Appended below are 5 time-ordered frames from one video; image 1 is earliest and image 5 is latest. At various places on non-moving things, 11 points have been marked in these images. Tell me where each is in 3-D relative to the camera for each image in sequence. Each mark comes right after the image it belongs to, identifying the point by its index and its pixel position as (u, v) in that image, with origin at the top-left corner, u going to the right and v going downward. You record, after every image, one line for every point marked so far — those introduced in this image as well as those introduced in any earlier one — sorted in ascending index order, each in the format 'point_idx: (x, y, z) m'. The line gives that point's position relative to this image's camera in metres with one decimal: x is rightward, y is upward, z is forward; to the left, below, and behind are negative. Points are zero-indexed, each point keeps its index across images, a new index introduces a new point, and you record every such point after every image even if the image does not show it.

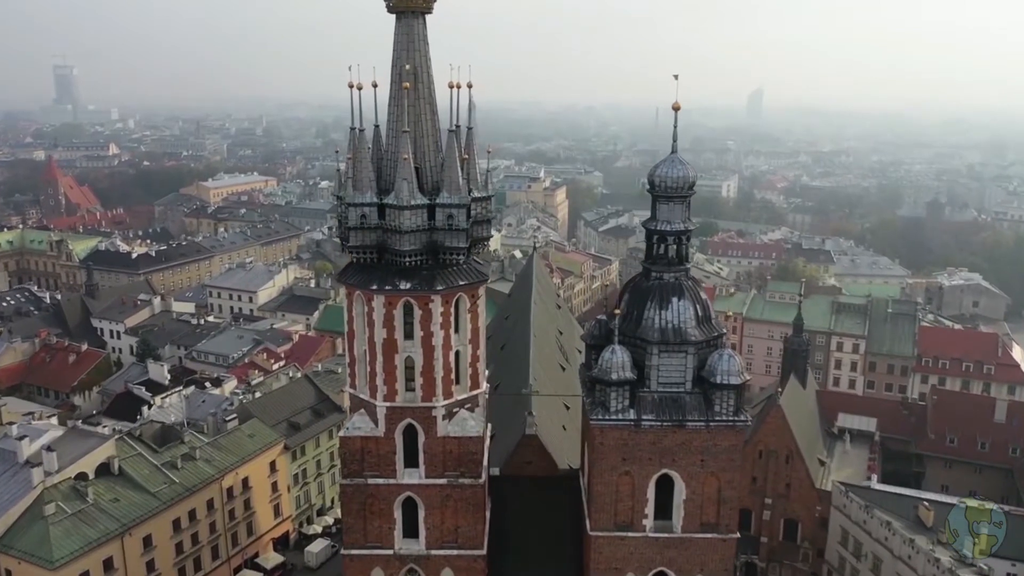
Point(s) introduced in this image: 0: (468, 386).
0: (-0.9, -1.9, +16.2) m
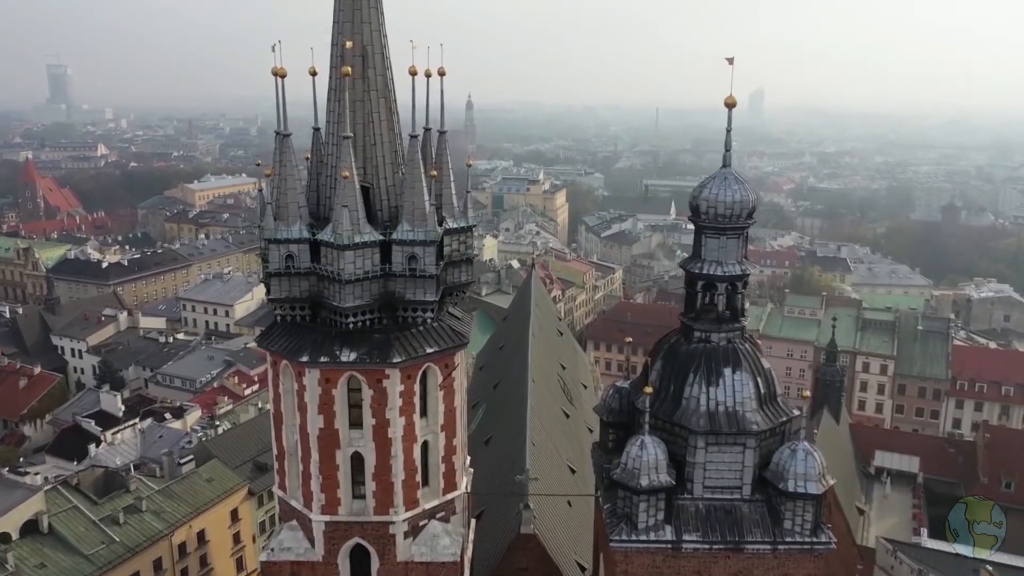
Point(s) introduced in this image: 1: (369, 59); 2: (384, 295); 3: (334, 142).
0: (-1.0, -2.8, +11.7) m
1: (-1.9, +3.0, +10.9) m
2: (-1.7, -0.1, +10.9) m
3: (-2.3, +1.9, +10.9) m
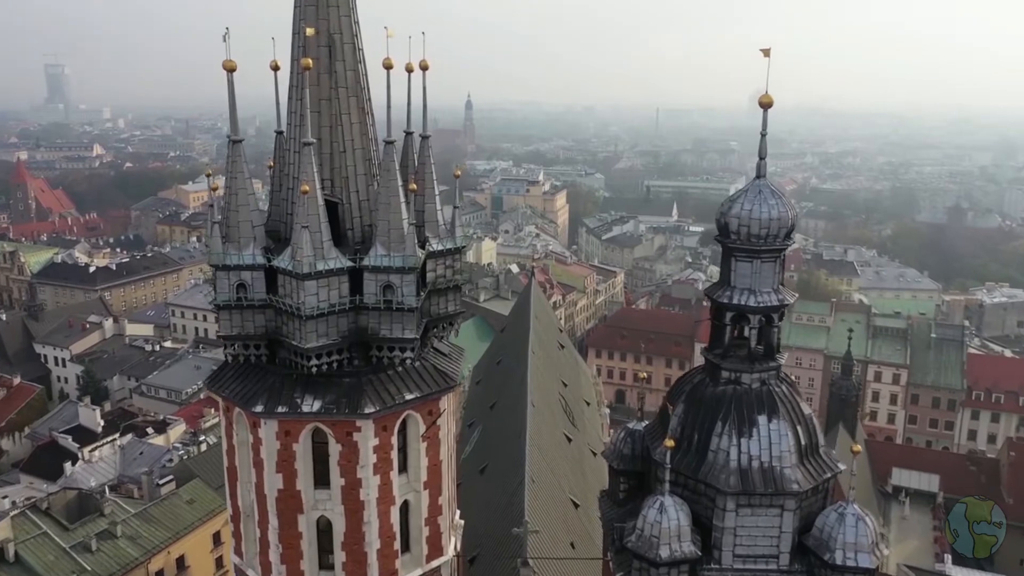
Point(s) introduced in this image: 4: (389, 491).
0: (-1.1, -3.2, +10.0) m
1: (-1.9, +2.6, +9.2) m
2: (-1.7, -0.5, +9.1) m
3: (-2.4, +1.5, +9.1) m
4: (-1.4, -2.3, +9.5) m
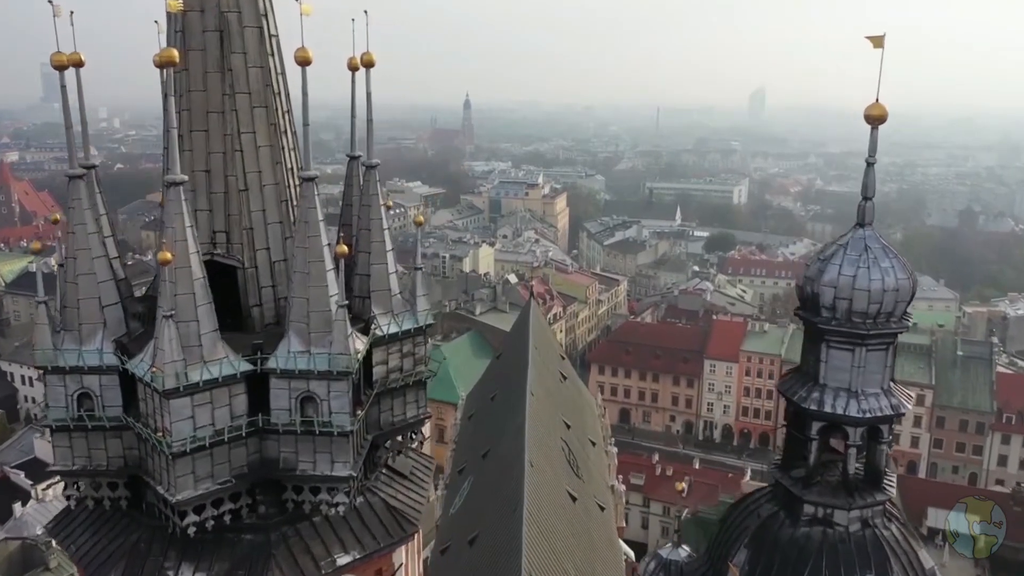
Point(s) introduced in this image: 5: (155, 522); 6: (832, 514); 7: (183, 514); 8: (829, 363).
0: (-1.2, -4.0, +6.9) m
1: (-2.0, +1.8, +6.0) m
2: (-1.8, -1.3, +6.0) m
3: (-2.5, +0.7, +6.0) m
4: (-1.5, -3.1, +6.3) m
5: (-2.6, -1.7, +6.1) m
6: (+2.6, -1.8, +6.8) m
7: (-2.3, -1.5, +5.7) m
8: (+2.6, -0.6, +6.7) m
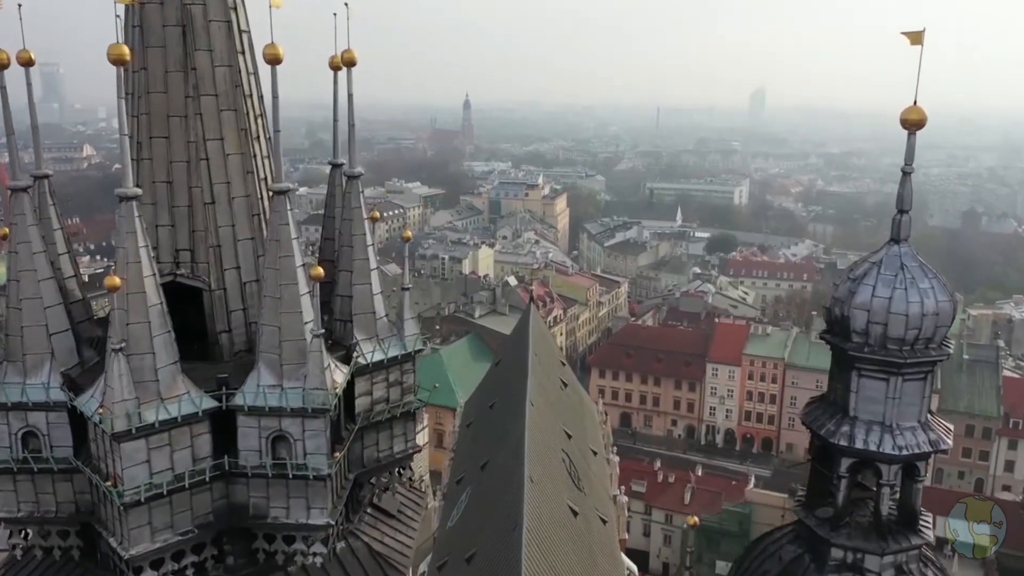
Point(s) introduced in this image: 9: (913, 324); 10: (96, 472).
0: (-1.2, -4.2, +6.2) m
1: (-2.0, +1.6, +5.4) m
2: (-1.8, -1.4, +5.4) m
3: (-2.5, +0.6, +5.4) m
4: (-1.5, -3.3, +5.7) m
5: (-2.6, -1.9, +5.5) m
6: (+2.6, -2.0, +6.1) m
7: (-2.3, -1.7, +5.1) m
8: (+2.5, -0.8, +6.1) m
9: (+2.8, -0.2, +5.9) m
10: (-2.6, -1.1, +5.2) m
